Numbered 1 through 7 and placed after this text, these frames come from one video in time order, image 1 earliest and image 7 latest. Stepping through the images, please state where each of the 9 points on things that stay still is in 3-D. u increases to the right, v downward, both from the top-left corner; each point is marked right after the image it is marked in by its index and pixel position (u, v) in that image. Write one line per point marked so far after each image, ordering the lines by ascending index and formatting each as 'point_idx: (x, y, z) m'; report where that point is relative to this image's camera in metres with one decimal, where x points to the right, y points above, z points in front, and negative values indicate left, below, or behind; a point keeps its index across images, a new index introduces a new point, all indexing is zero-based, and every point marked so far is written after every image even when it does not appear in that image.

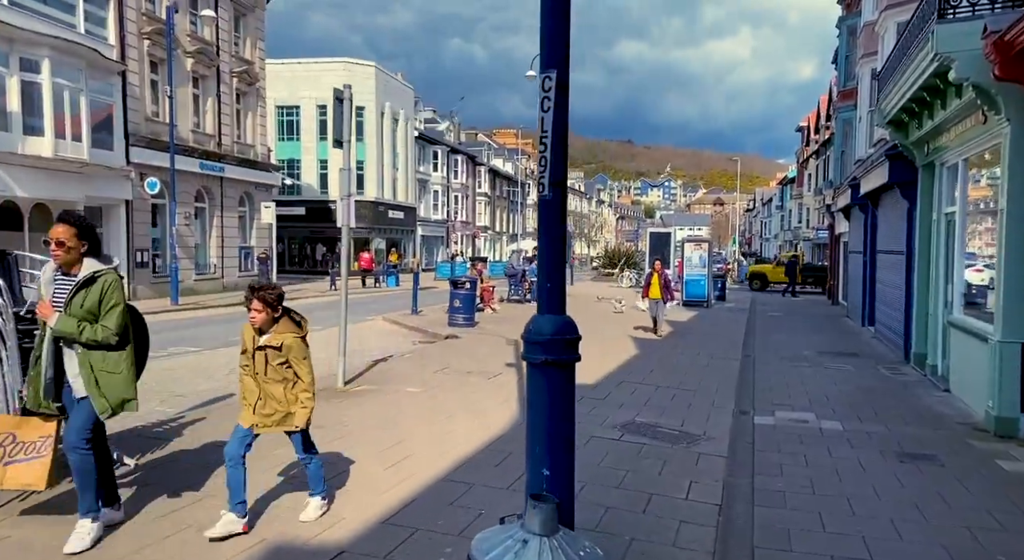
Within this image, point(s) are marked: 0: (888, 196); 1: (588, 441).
0: (+7.4, +1.7, +15.0) m
1: (+0.7, -1.4, +6.7) m
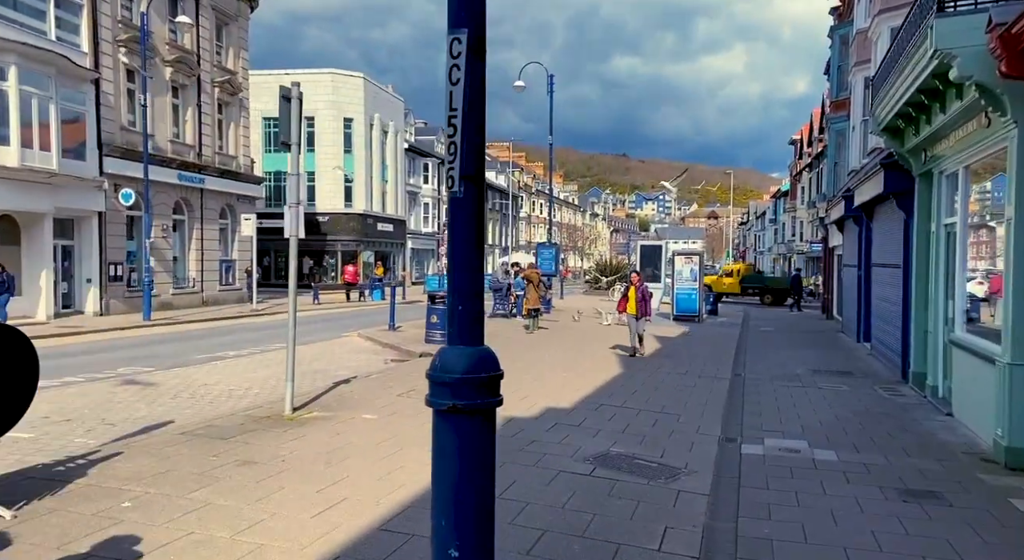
0: (+7.0, +1.4, +14.5) m
1: (+0.3, -1.5, +6.0) m
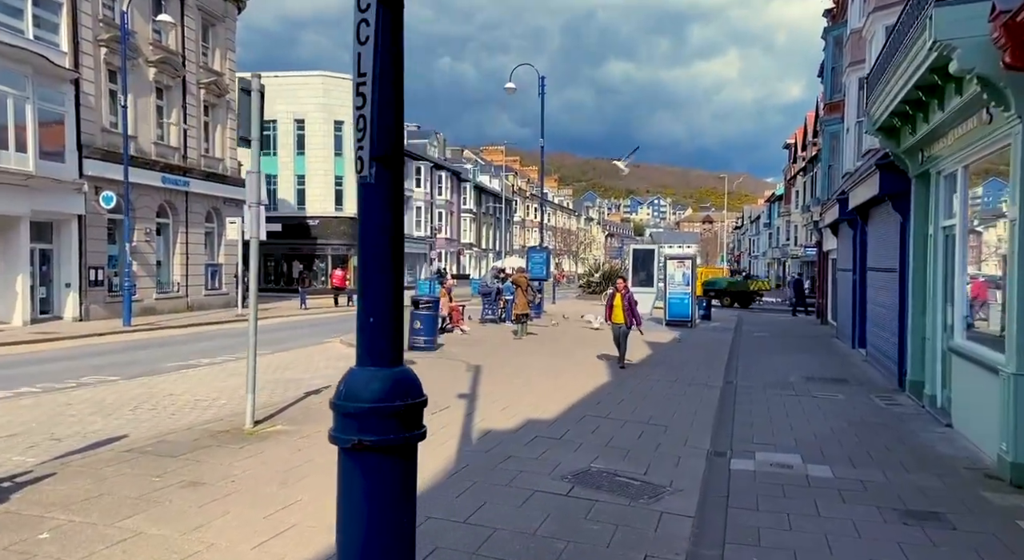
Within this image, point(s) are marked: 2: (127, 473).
0: (+6.8, +1.3, +14.1) m
1: (+0.1, -1.6, +5.6) m
2: (-2.7, -1.3, +5.3) m
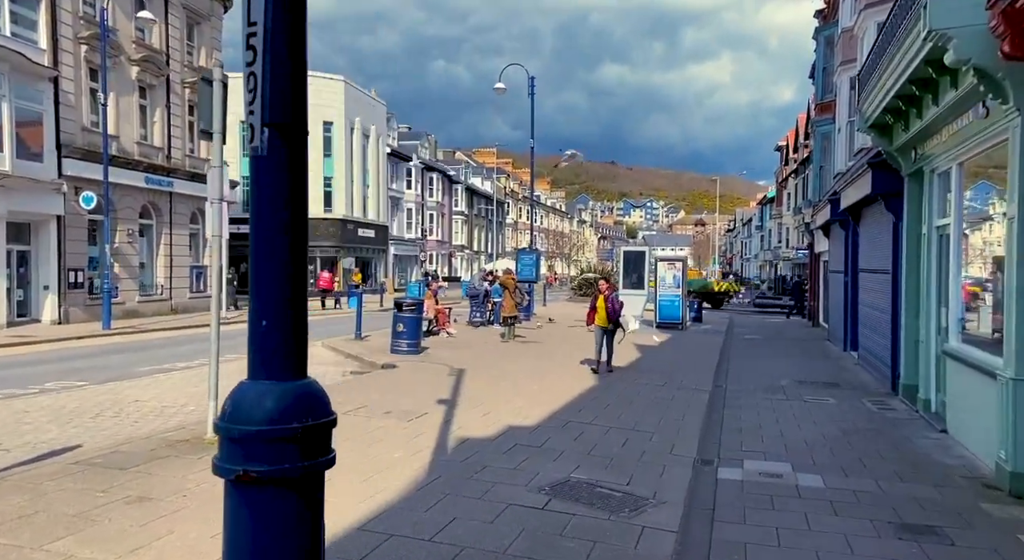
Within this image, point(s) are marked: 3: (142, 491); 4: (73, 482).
0: (+6.5, +1.3, +13.8) m
1: (-0.1, -1.6, +5.3) m
2: (-2.8, -1.3, +4.9) m
3: (-2.4, -1.4, +5.0) m
4: (-2.9, -1.3, +5.0) m
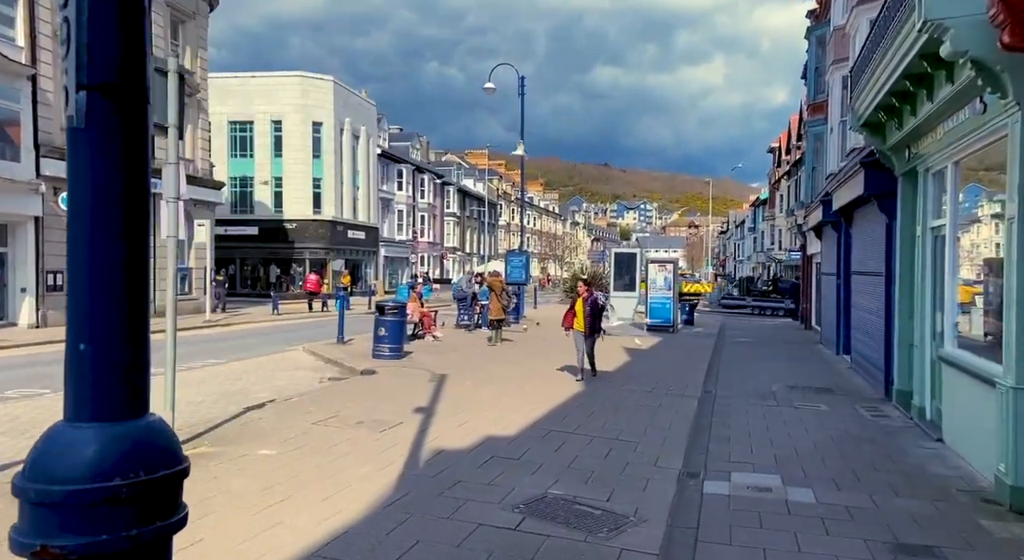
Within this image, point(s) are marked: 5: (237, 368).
0: (+6.2, +1.2, +13.5) m
1: (-0.3, -1.6, +4.9) m
2: (-3.0, -1.4, +4.5) m
3: (-2.6, -1.4, +4.6) m
4: (-3.1, -1.4, +4.7) m
5: (-4.5, -1.4, +12.4) m
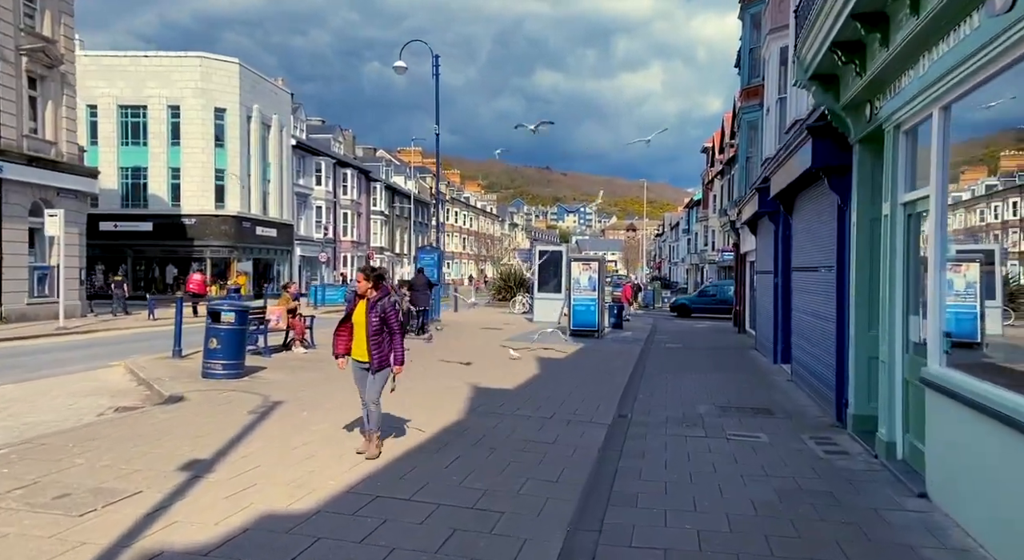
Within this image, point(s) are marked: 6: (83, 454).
0: (+4.4, +1.3, +11.3) m
1: (-1.4, -1.6, +2.2) m
2: (-4.1, -1.3, +1.6) m
3: (-3.7, -1.3, +1.7) m
4: (-4.2, -1.3, +1.7) m
5: (-6.2, -1.4, +9.3) m
6: (-3.4, -1.4, +6.0) m
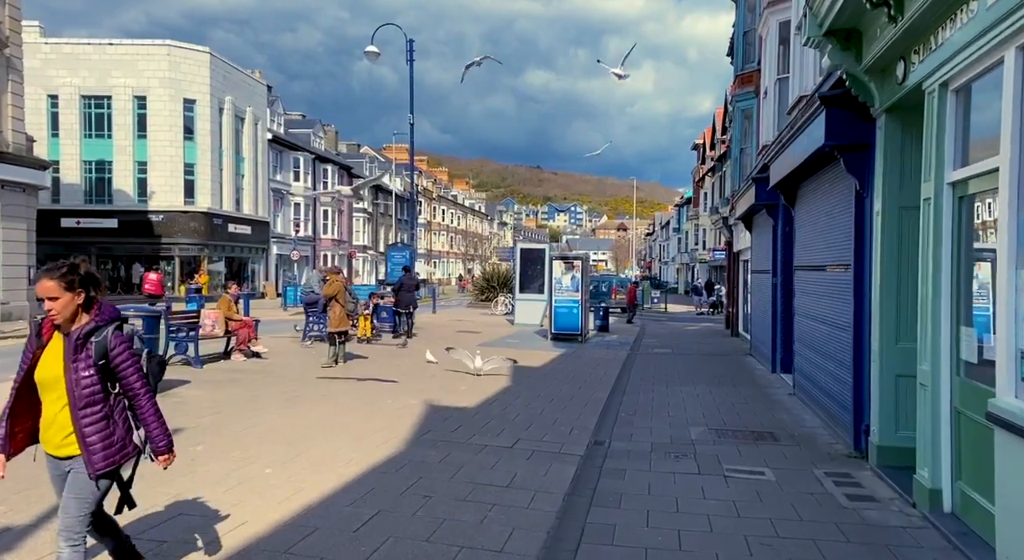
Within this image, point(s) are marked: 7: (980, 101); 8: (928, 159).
0: (+3.9, +1.3, +9.7) m
1: (-1.8, -1.6, +0.6) m
2: (-4.5, -1.3, 0.0) m
3: (-4.1, -1.4, +0.1) m
4: (-4.6, -1.3, +0.1) m
5: (-6.7, -1.4, +7.6) m
6: (-3.8, -1.4, +4.4) m
7: (+3.2, +1.2, +5.2) m
8: (+3.2, +0.9, +5.8) m
